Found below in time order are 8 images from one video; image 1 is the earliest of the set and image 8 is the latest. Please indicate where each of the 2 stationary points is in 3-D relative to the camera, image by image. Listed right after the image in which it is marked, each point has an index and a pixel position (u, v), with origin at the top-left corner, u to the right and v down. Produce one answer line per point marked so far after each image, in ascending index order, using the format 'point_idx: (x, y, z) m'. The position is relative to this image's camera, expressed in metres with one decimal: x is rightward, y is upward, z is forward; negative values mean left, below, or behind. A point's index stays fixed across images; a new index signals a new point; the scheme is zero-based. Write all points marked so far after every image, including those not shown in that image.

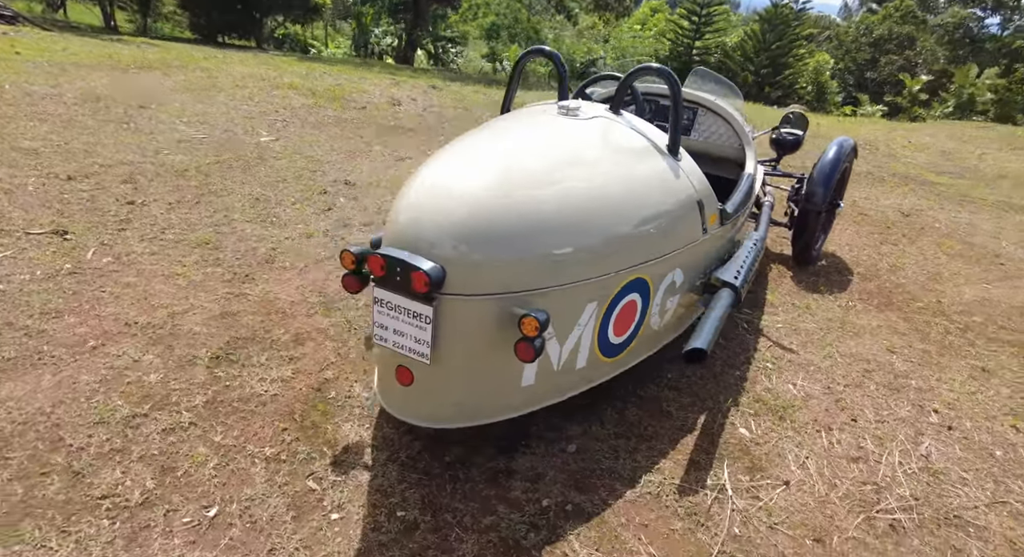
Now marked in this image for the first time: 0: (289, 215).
0: (-1.7, +0.5, +4.4) m
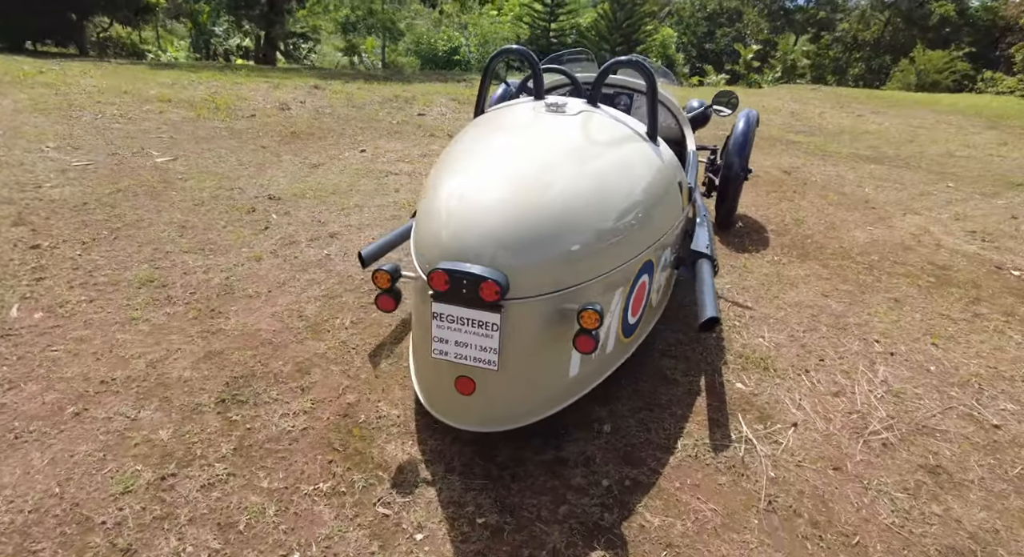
0: (-2.0, +0.3, +4.1) m
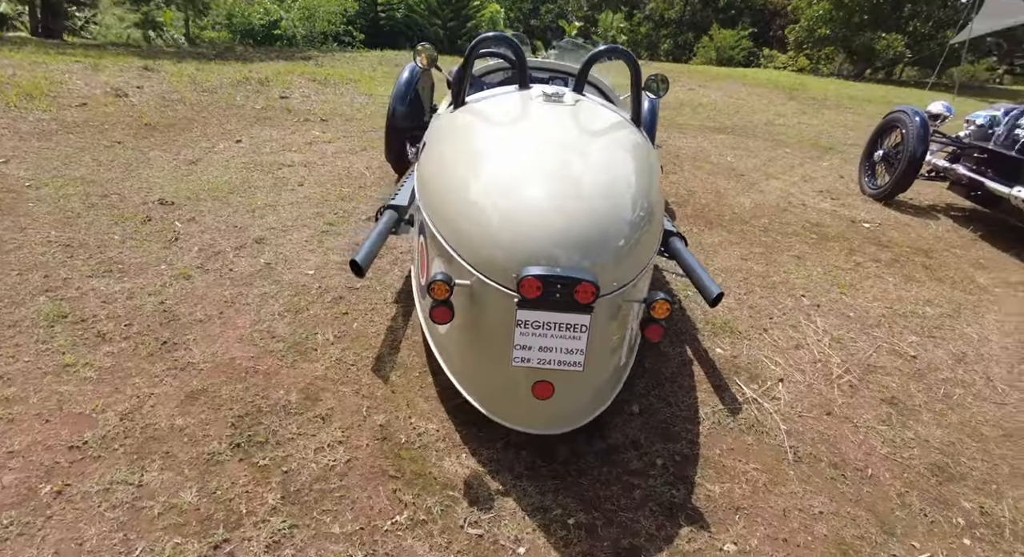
0: (-2.2, +0.1, +3.5) m
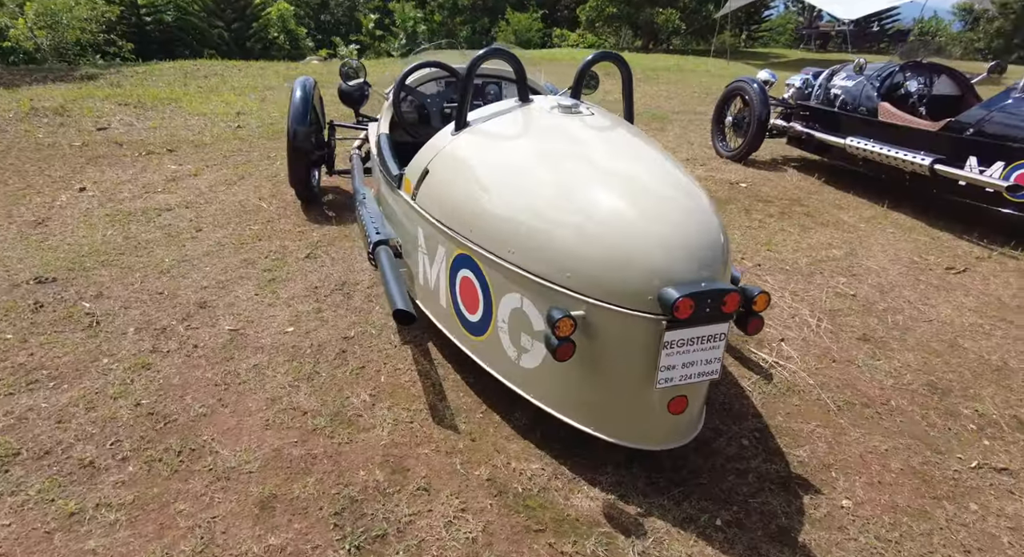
0: (-2.2, -0.4, +2.8) m
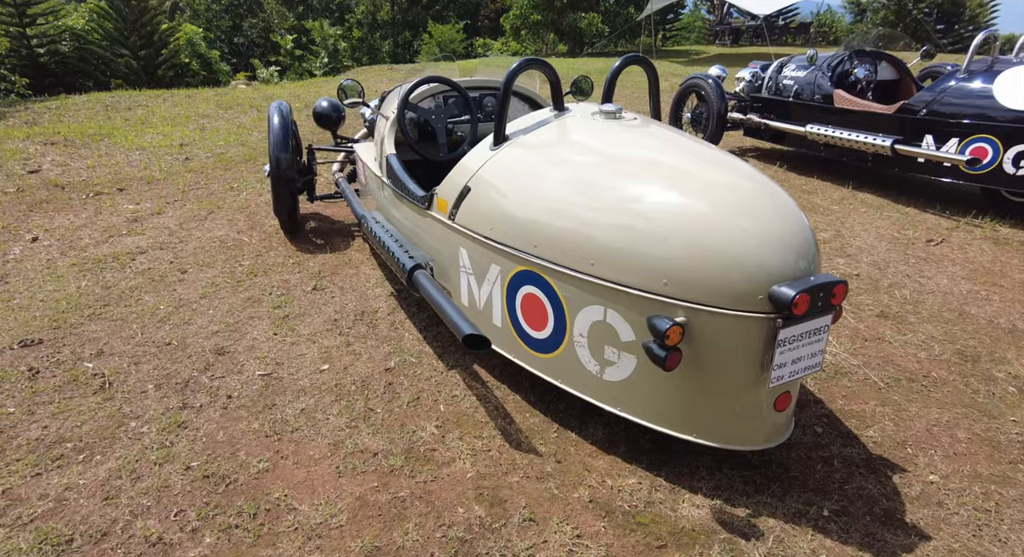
0: (-1.9, -0.6, +2.5) m
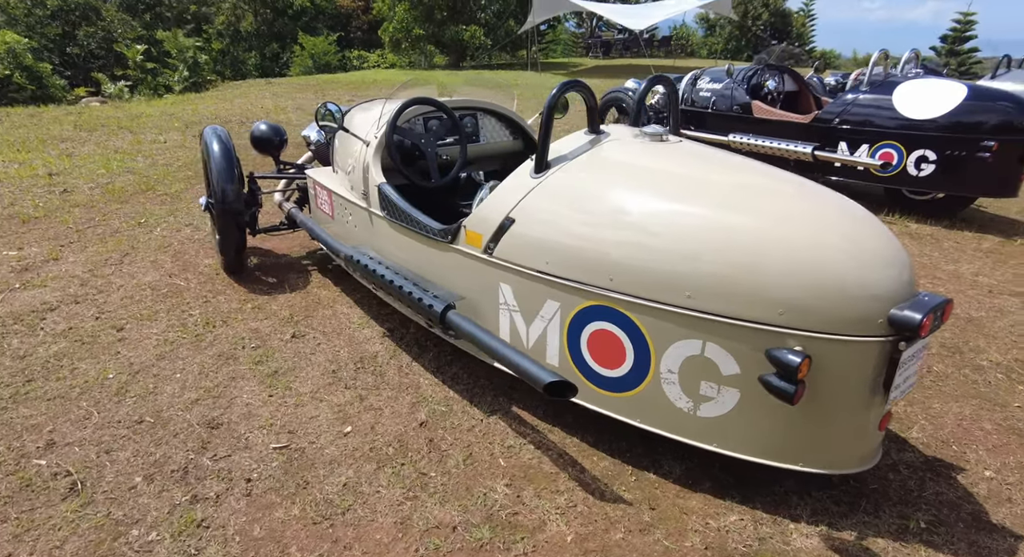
0: (-1.6, -0.9, +2.0) m
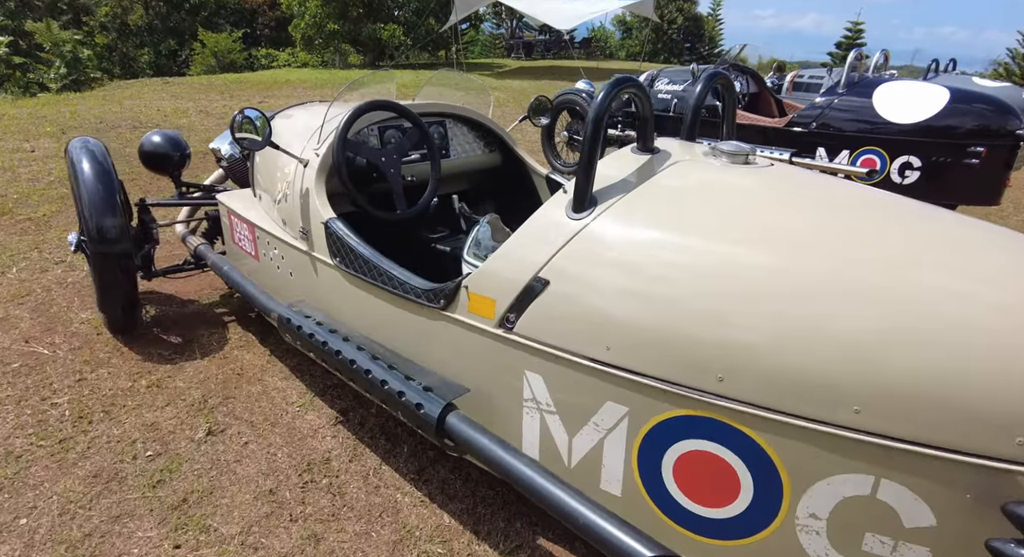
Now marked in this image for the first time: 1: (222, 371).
0: (-1.4, -1.2, +1.0) m
1: (-1.5, -0.5, +2.9) m
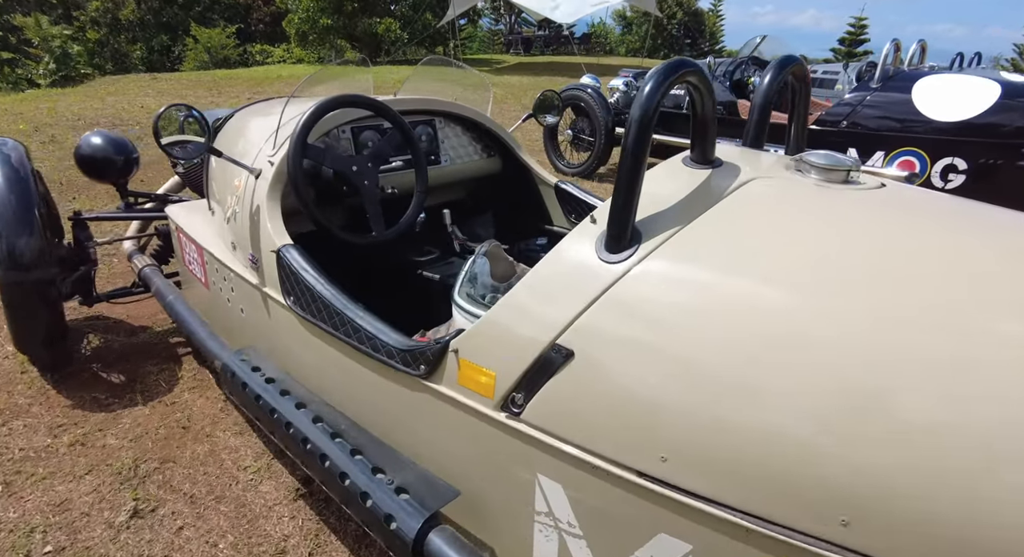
0: (-1.4, -1.4, +0.5) m
1: (-1.4, -0.6, +2.4) m
